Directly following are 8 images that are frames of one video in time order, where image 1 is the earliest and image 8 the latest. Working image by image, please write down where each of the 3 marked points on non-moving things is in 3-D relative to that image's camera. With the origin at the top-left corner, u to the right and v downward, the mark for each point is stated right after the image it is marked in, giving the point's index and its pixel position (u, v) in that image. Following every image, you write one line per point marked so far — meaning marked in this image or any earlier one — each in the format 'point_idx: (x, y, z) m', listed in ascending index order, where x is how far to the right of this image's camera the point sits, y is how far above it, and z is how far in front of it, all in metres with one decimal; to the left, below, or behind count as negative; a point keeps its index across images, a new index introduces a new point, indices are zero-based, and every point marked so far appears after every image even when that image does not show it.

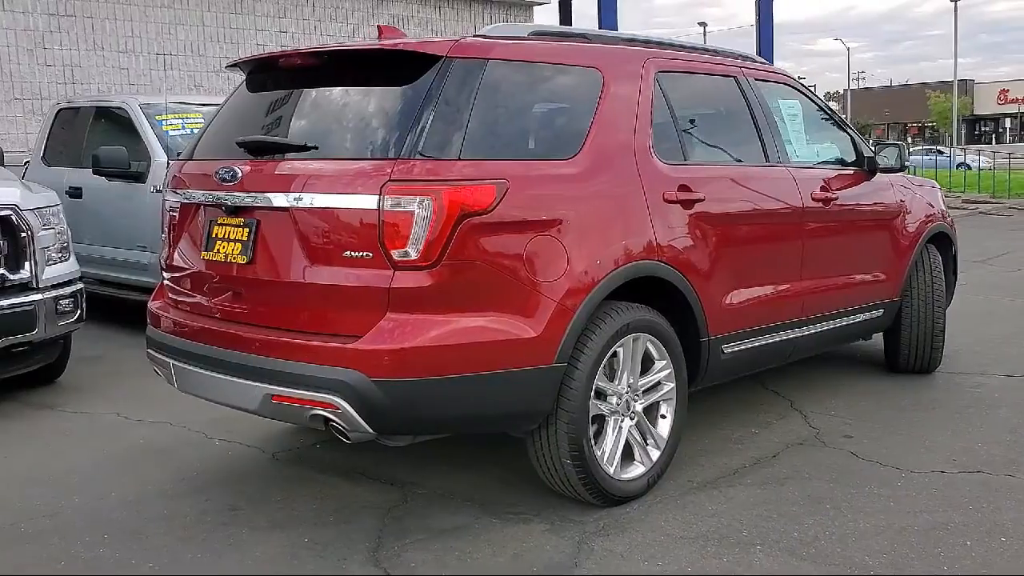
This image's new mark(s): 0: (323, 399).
0: (-0.6, -0.4, +3.3) m
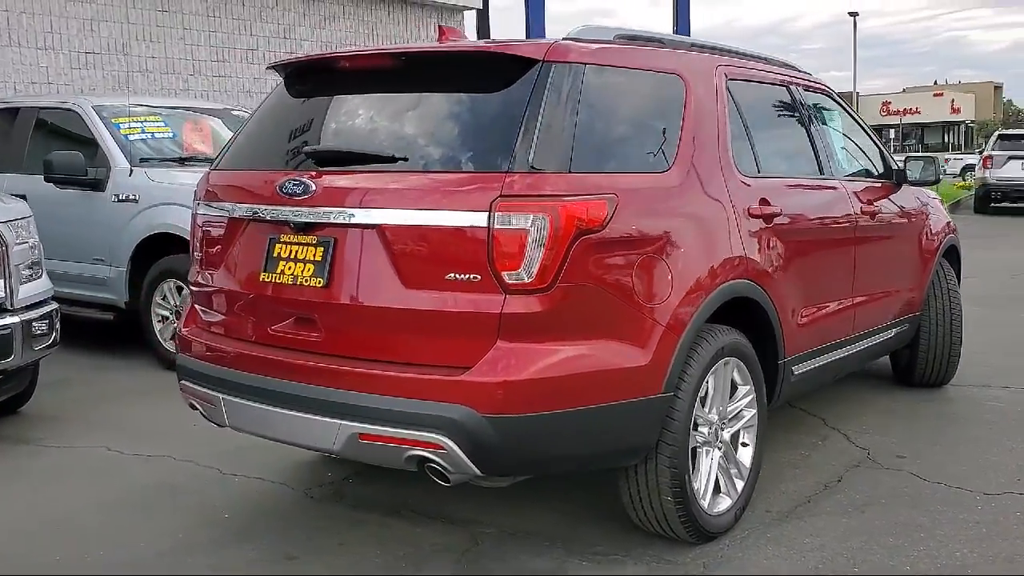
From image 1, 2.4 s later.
0: (-0.2, -0.5, +3.0) m
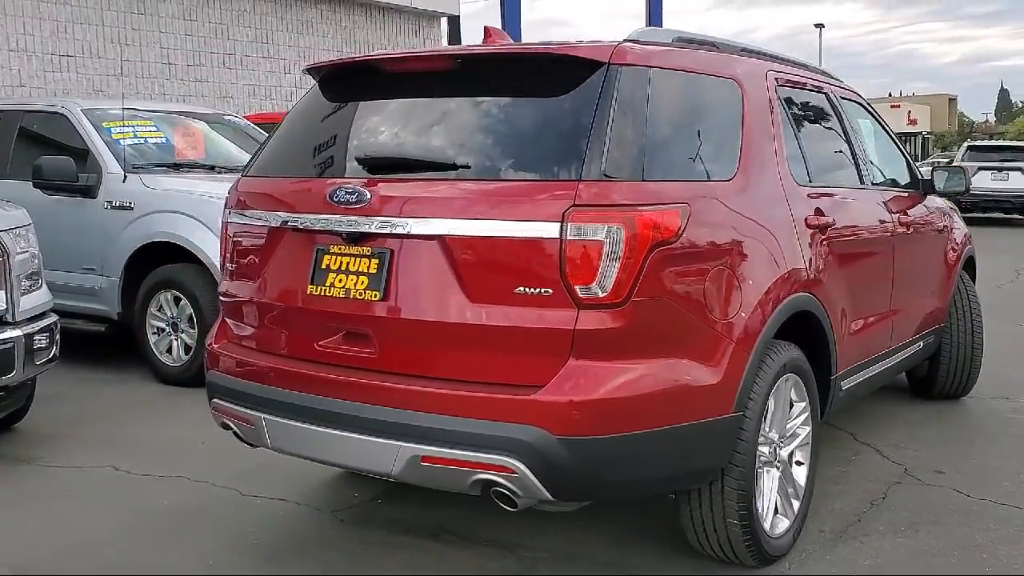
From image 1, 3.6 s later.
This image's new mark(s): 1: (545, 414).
0: (0.0, -0.5, +2.8) m
1: (+0.1, -0.4, +2.8) m
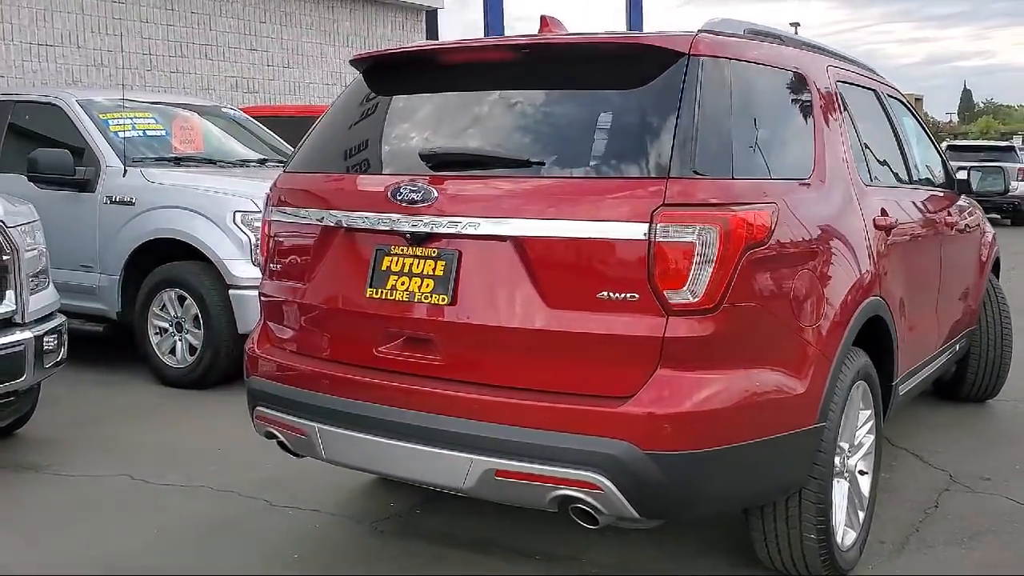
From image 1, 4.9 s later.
0: (+0.2, -0.5, +2.6) m
1: (+0.3, -0.4, +2.6) m
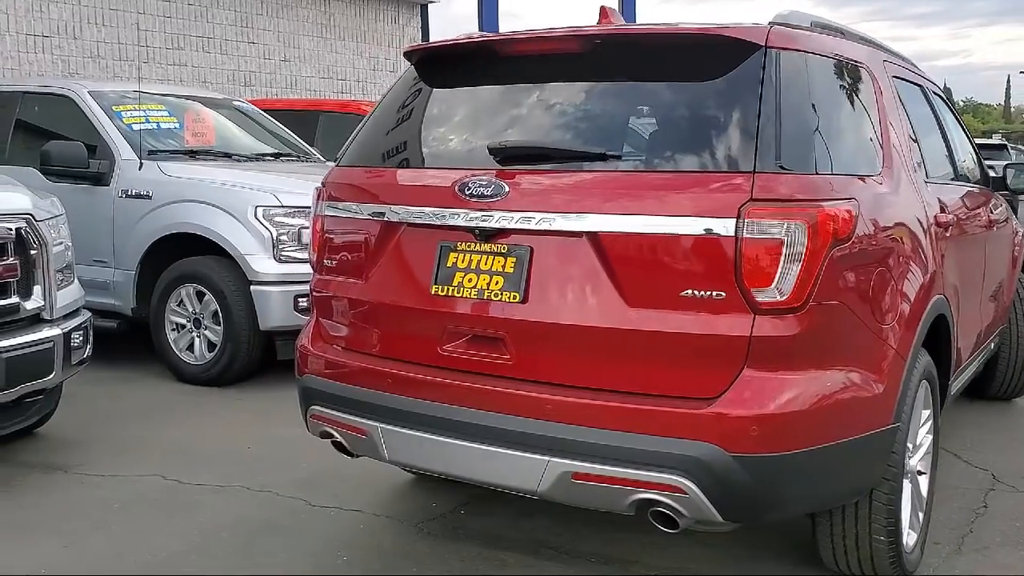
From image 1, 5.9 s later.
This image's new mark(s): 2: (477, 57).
0: (+0.4, -0.5, +2.6) m
1: (+0.6, -0.4, +2.6) m
2: (-0.1, +0.8, +3.3) m
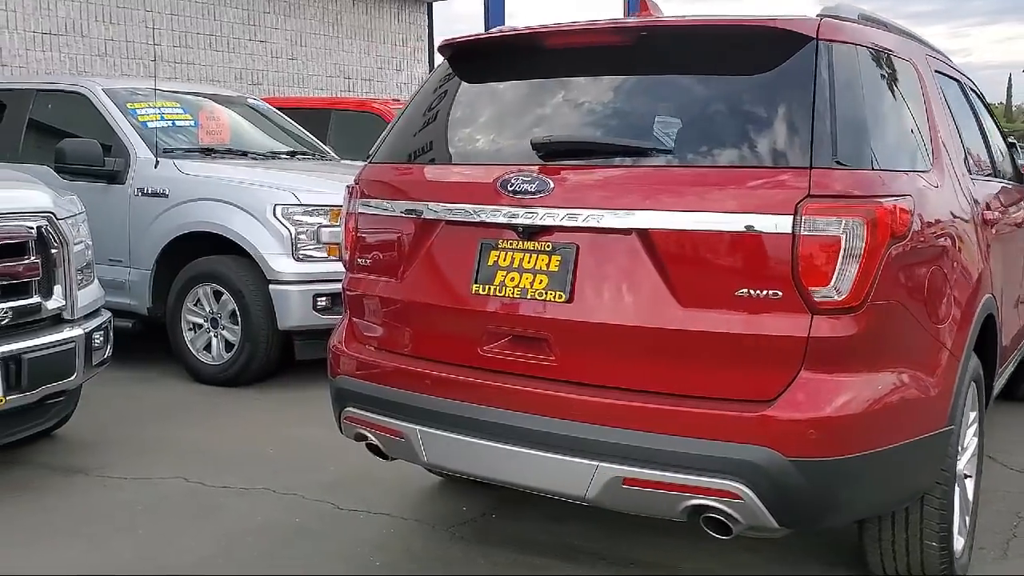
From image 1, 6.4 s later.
0: (+0.5, -0.5, +2.5) m
1: (+0.7, -0.4, +2.5) m
2: (0.0, +0.8, +3.2) m
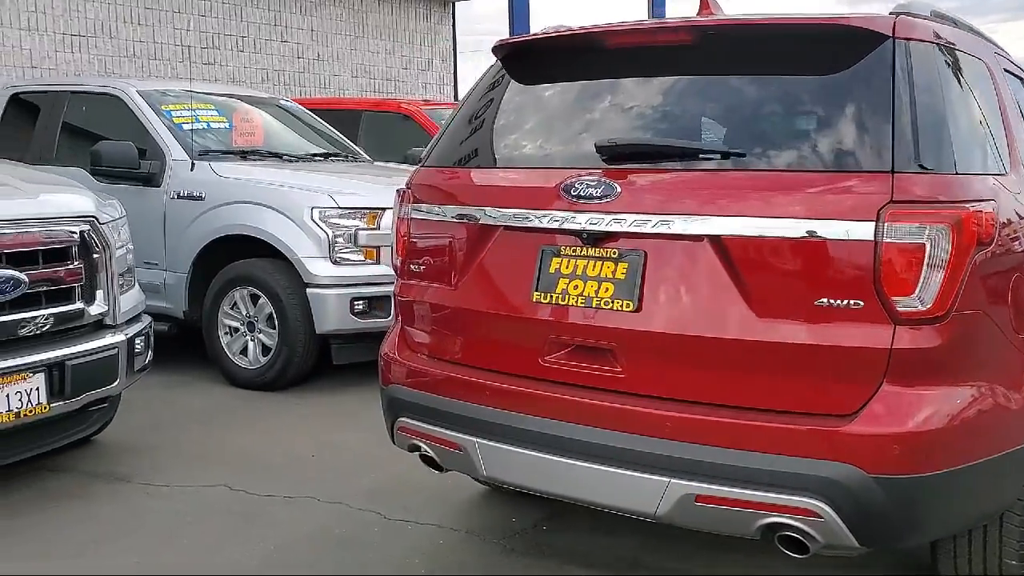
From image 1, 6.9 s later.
0: (+0.7, -0.5, +2.4) m
1: (+0.8, -0.4, +2.4) m
2: (+0.2, +0.8, +3.2) m
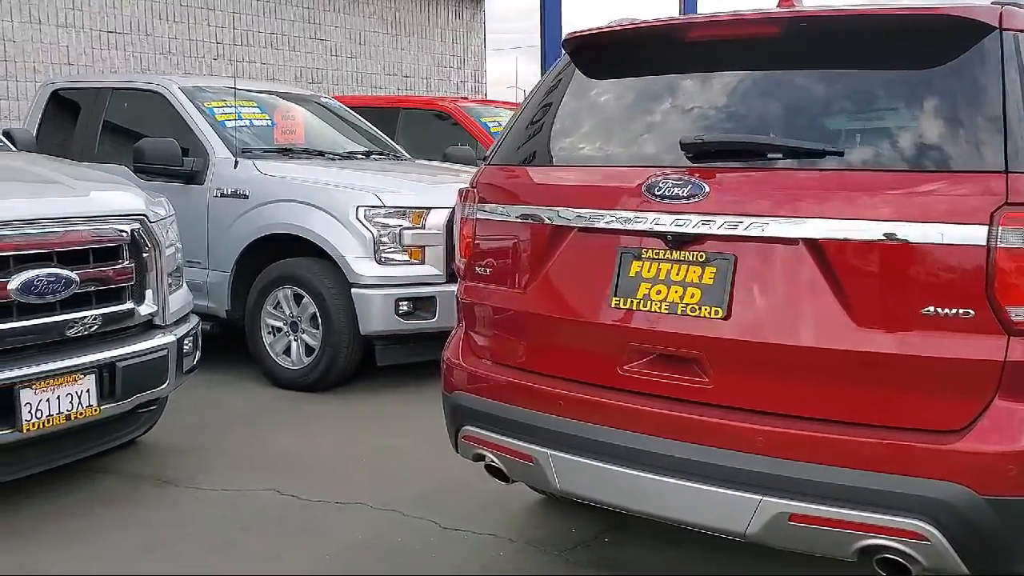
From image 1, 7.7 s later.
0: (+0.9, -0.5, +2.2) m
1: (+1.0, -0.4, +2.2) m
2: (+0.4, +0.8, +3.0) m
